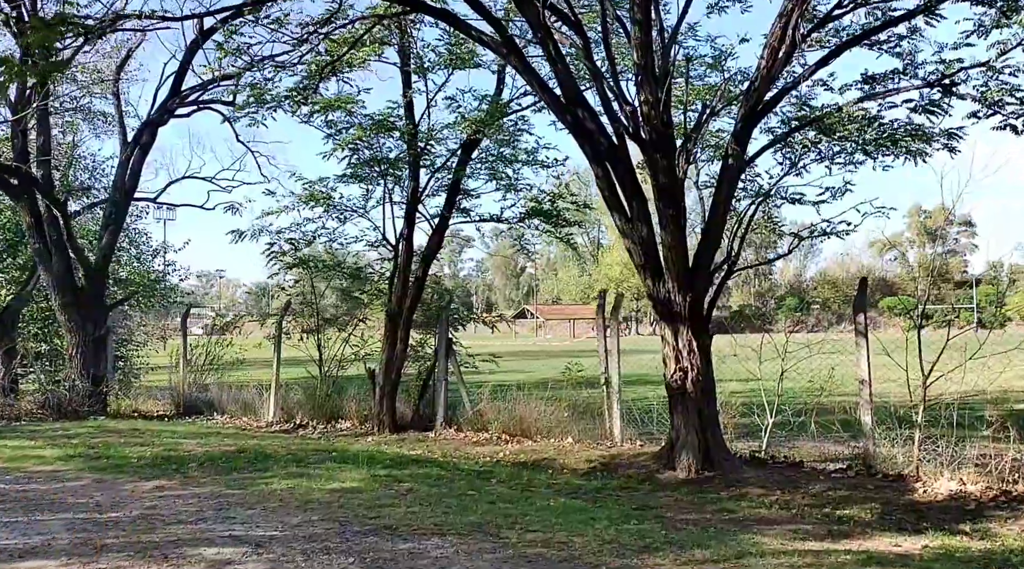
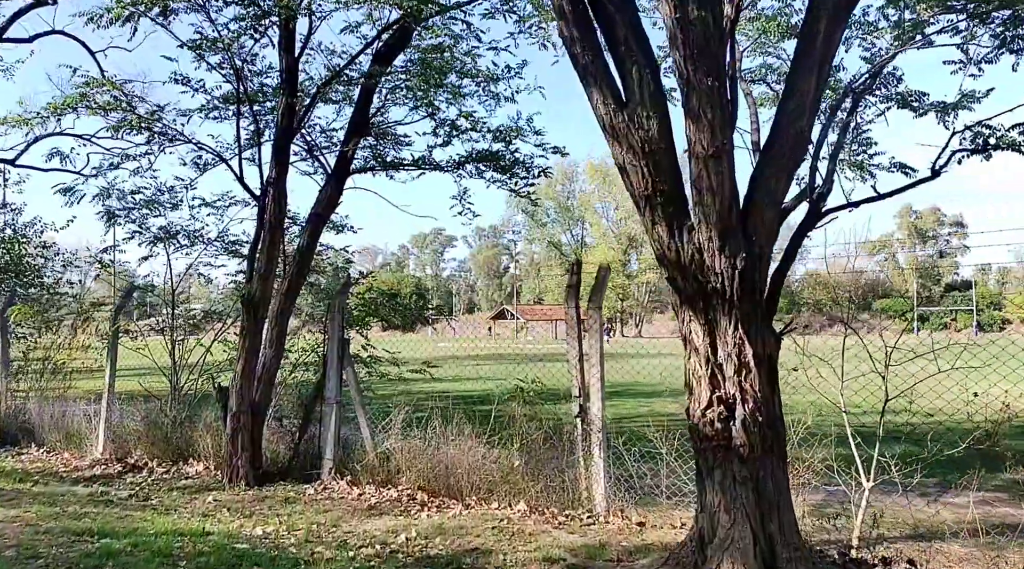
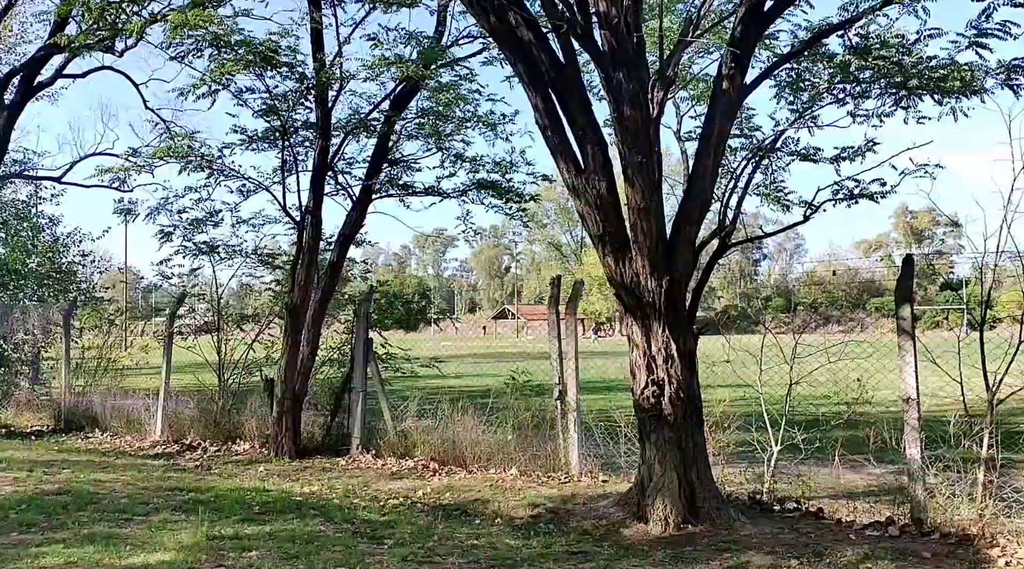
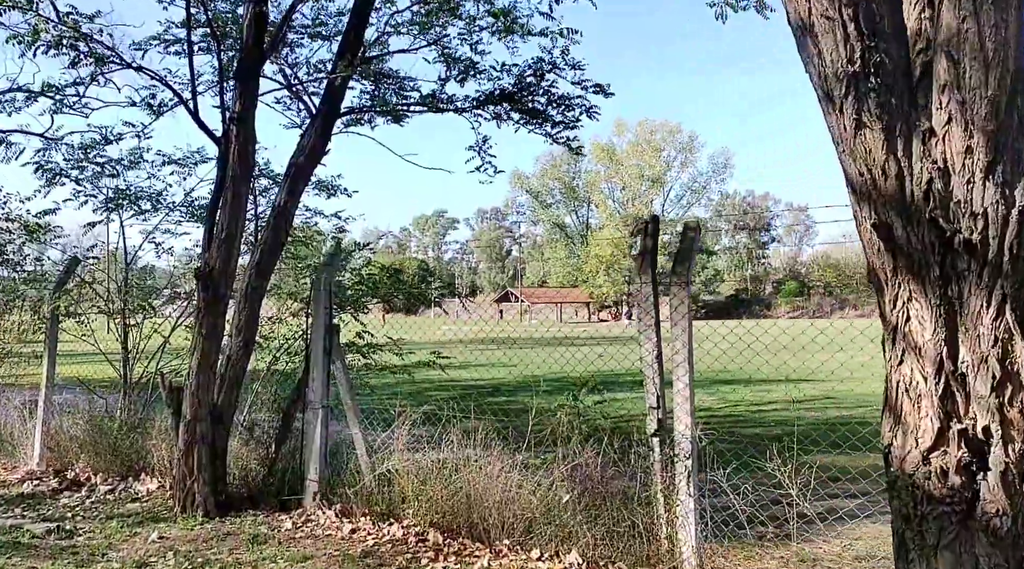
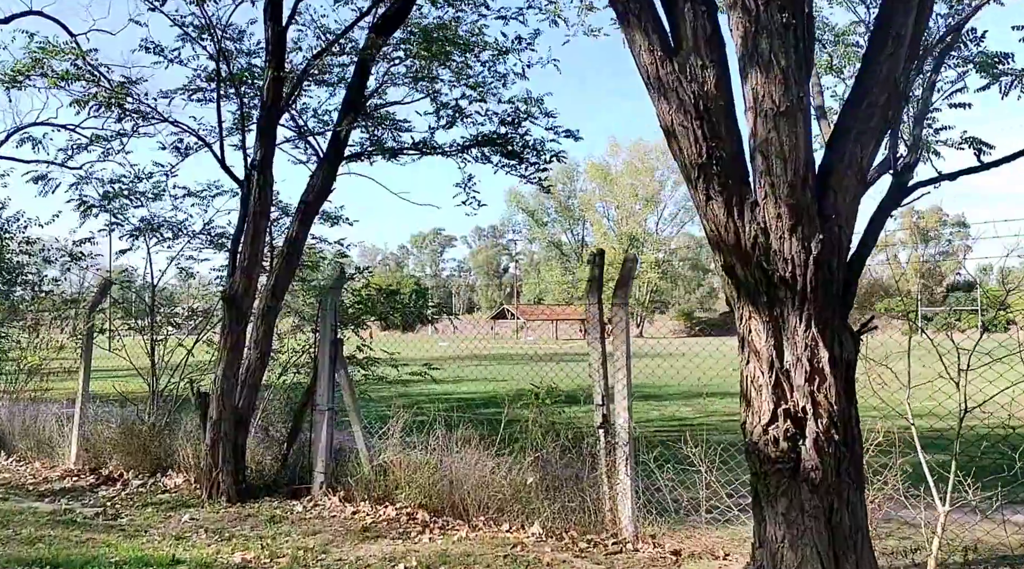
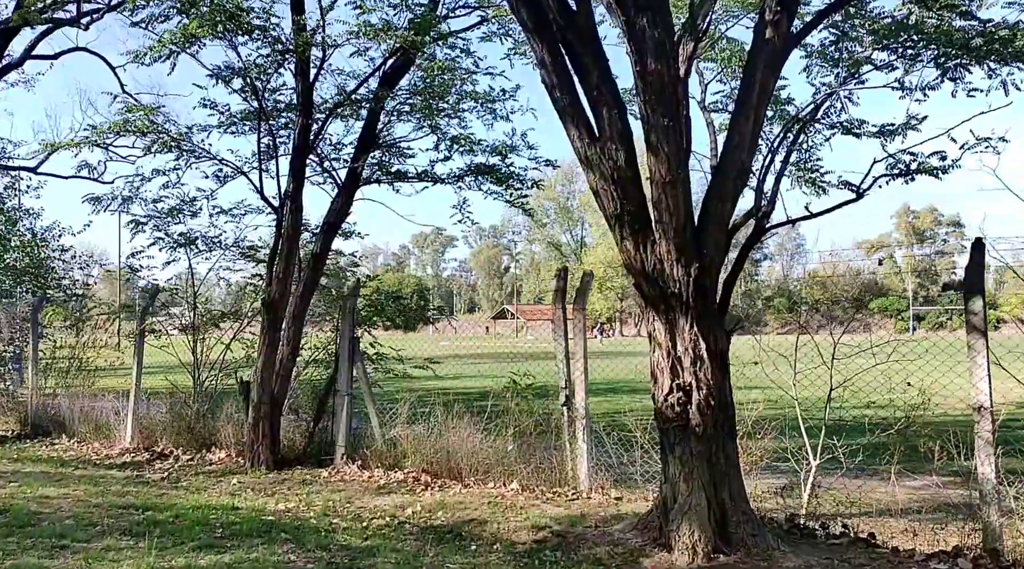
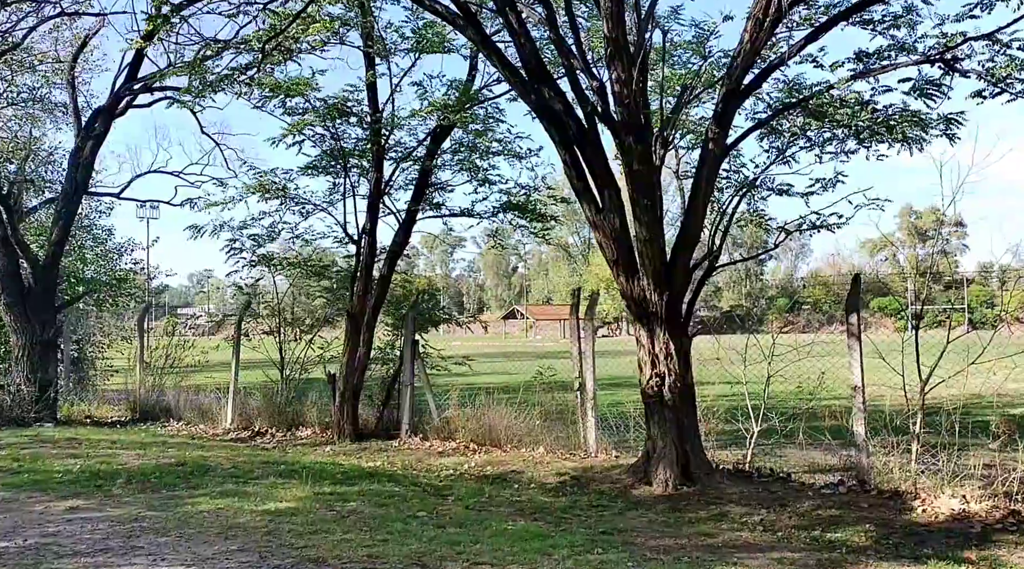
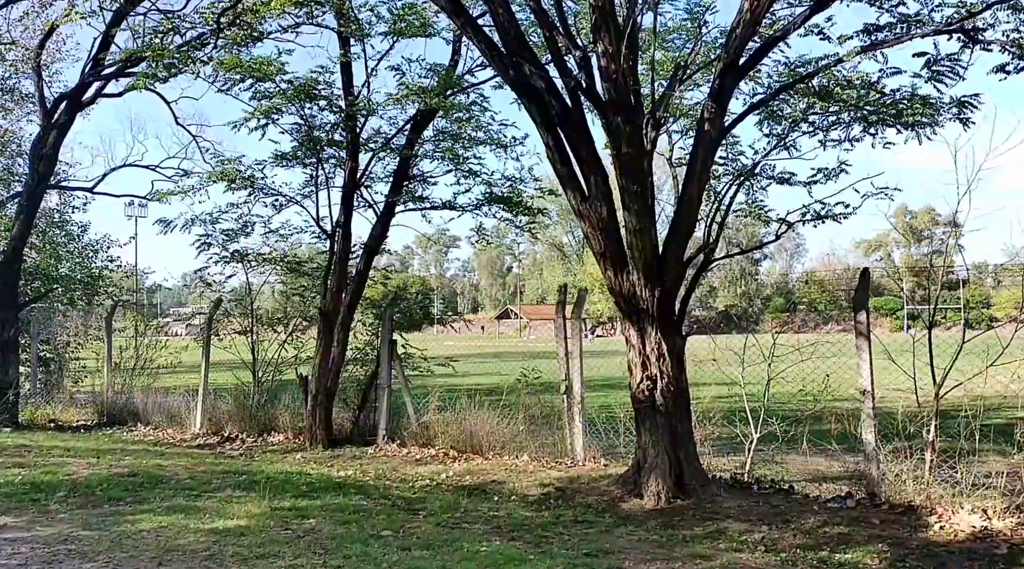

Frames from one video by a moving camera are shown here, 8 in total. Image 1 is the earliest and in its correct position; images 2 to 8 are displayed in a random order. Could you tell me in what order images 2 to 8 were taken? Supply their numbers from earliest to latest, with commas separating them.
7, 8, 3, 6, 2, 5, 4
